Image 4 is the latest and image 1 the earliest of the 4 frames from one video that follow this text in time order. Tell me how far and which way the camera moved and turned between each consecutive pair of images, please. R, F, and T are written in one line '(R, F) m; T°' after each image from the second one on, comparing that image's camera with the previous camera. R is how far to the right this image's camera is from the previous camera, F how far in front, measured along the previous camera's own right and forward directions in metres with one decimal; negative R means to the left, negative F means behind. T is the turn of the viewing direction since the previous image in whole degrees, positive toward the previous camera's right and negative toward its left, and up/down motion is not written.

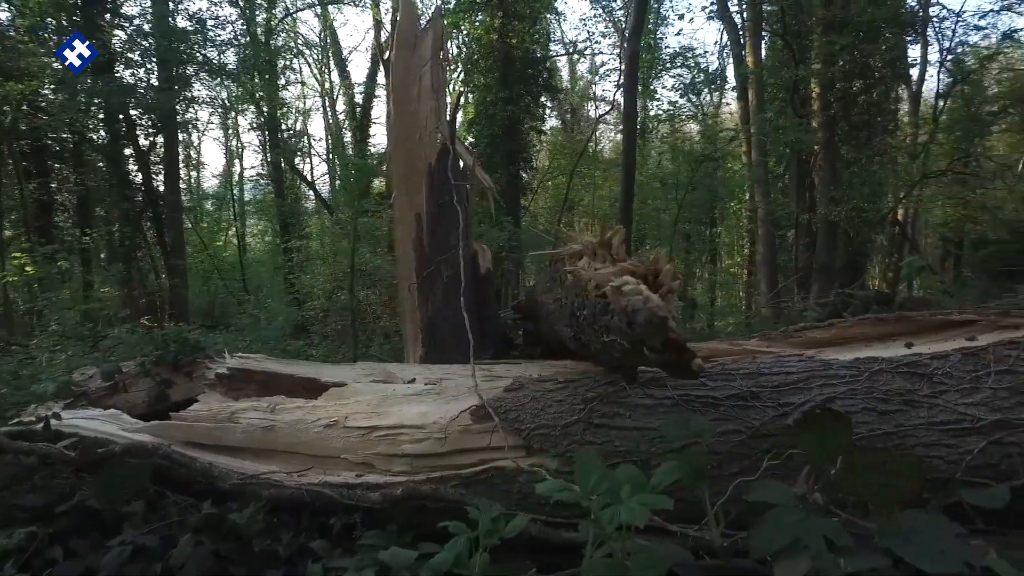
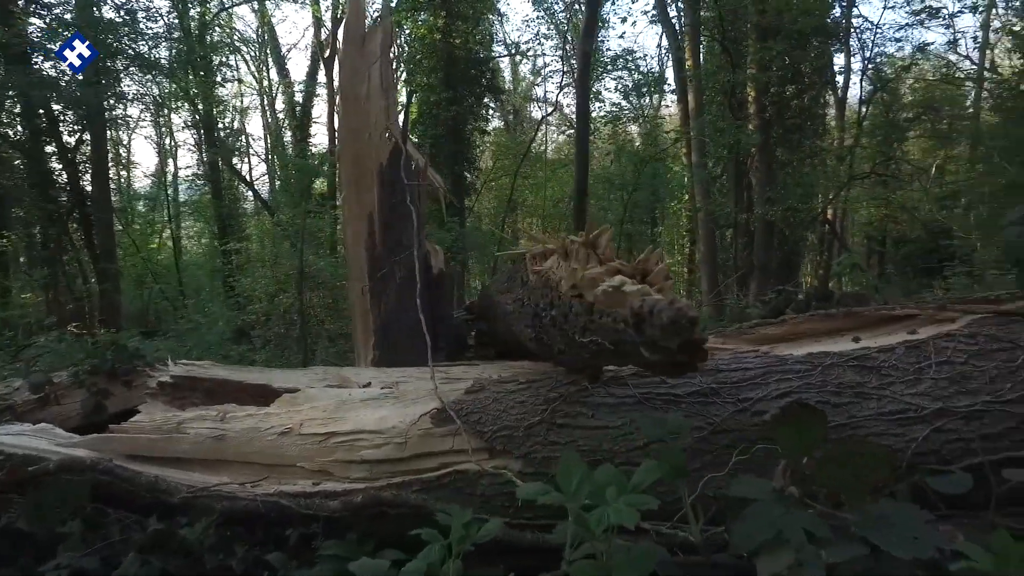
(-0.1, 0.0) m; +5°
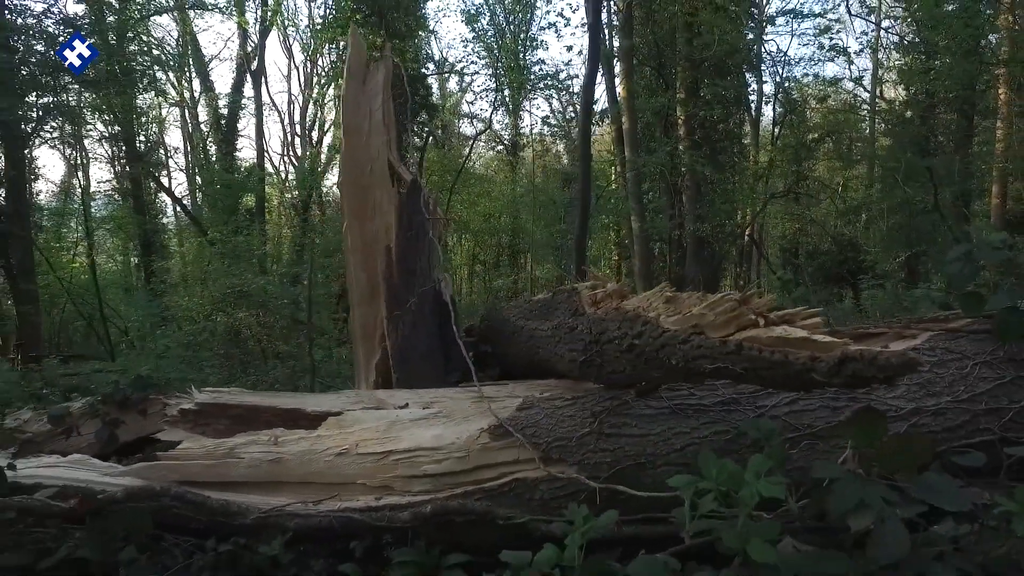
(-0.6, -0.4) m; +6°
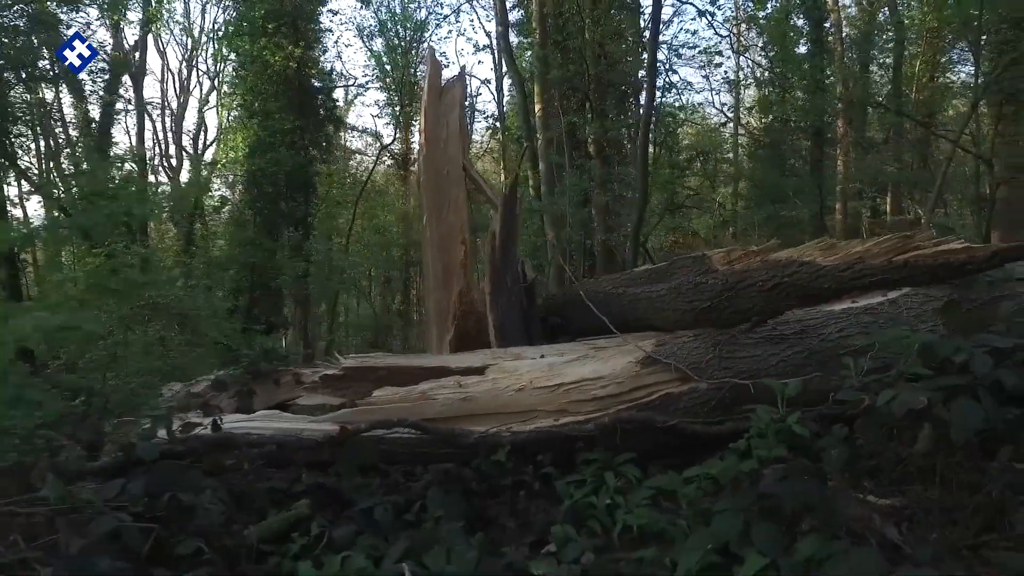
(-1.7, -0.9) m; +11°
